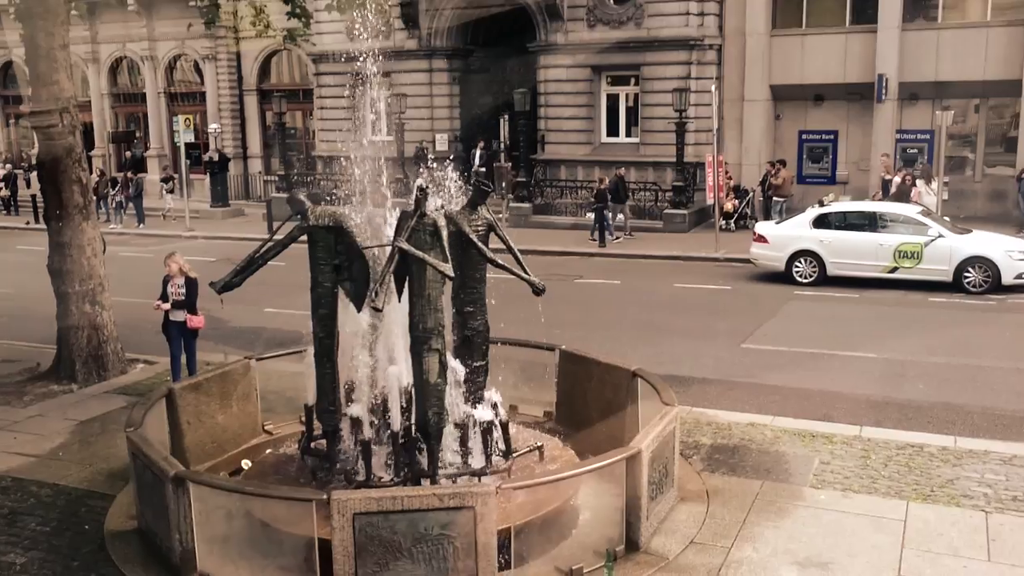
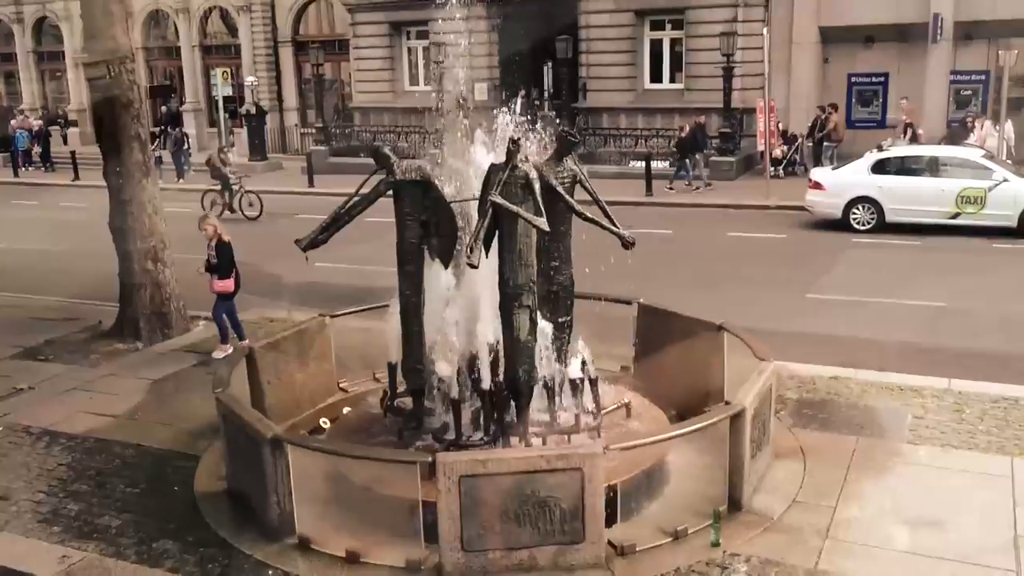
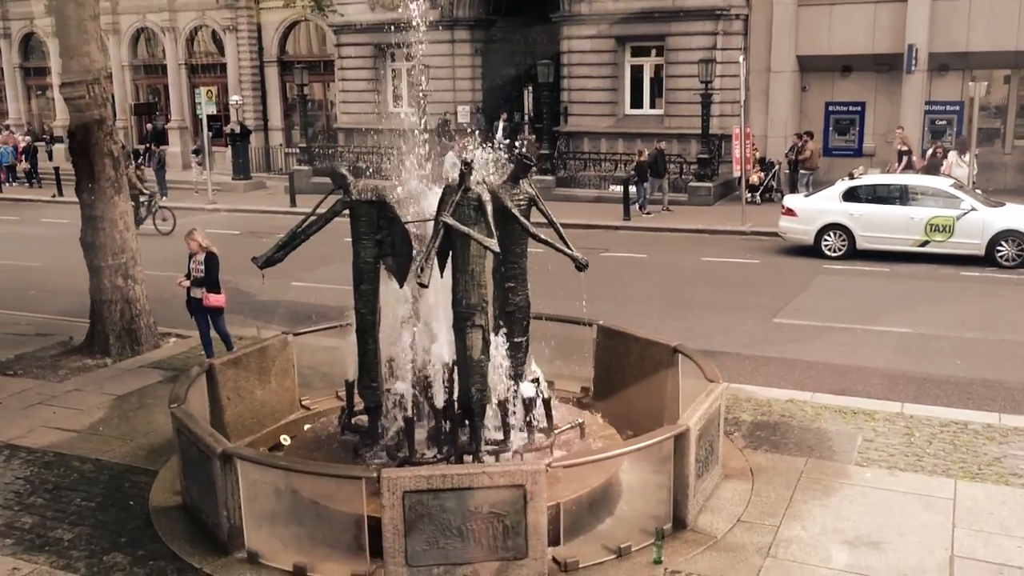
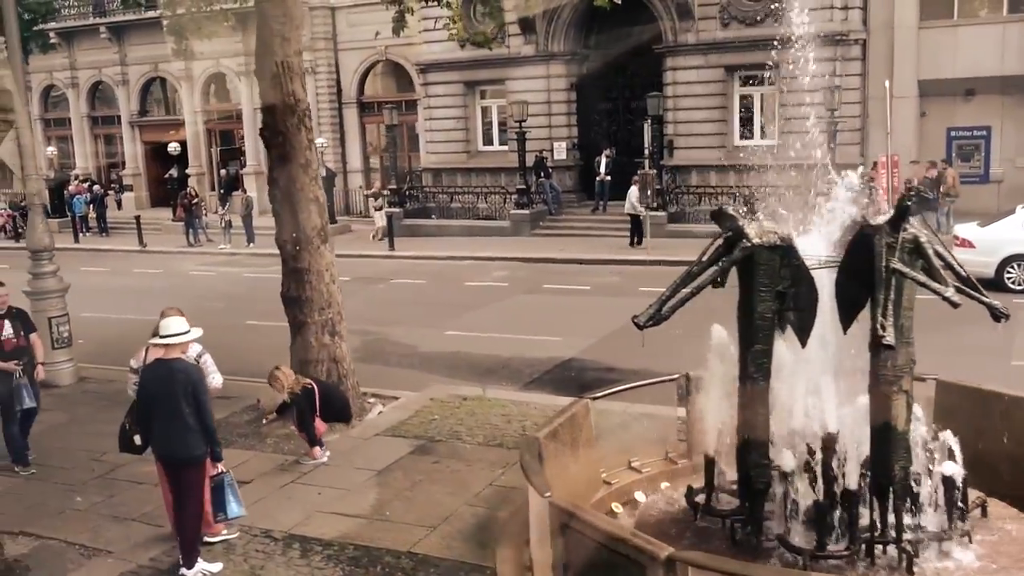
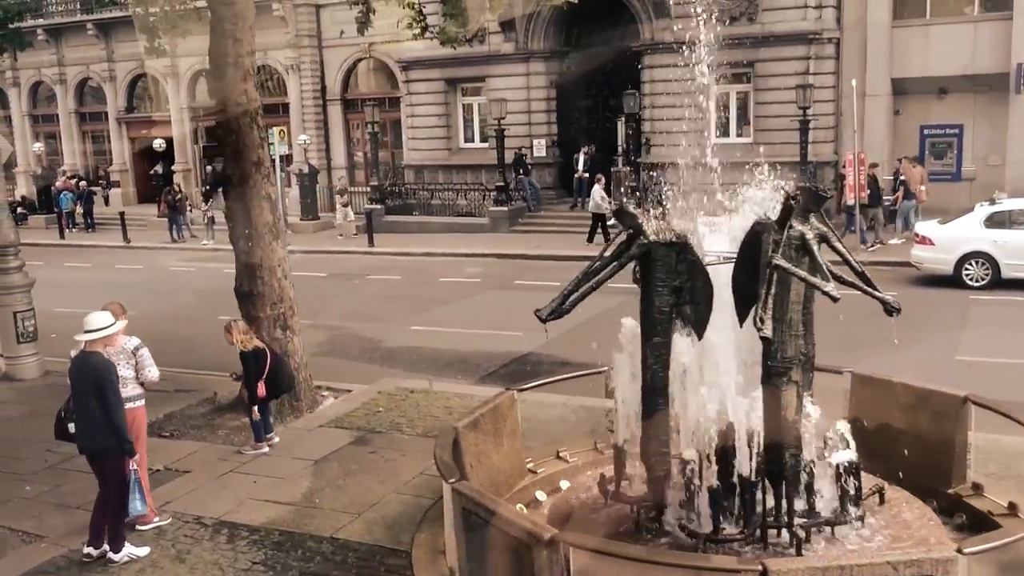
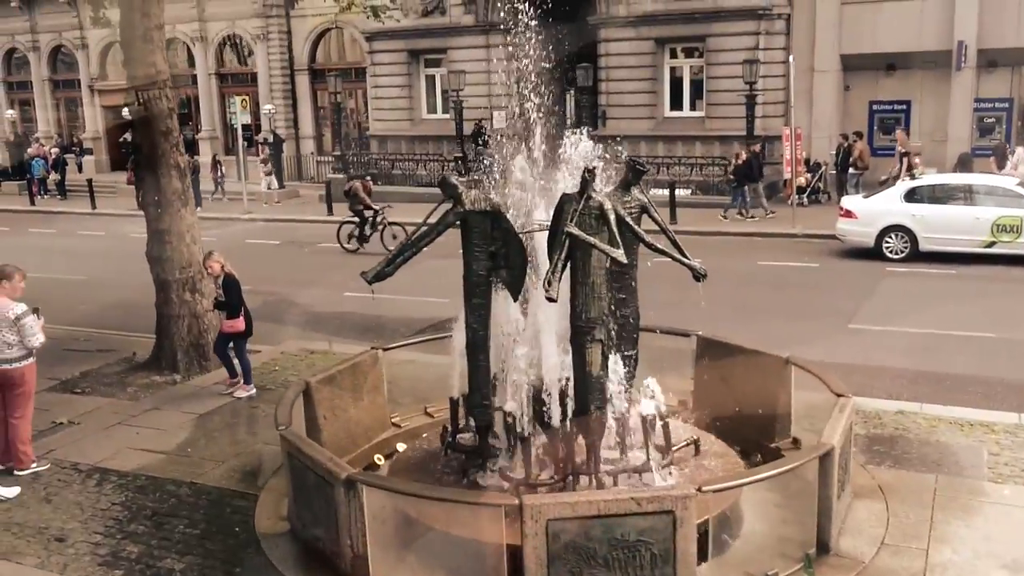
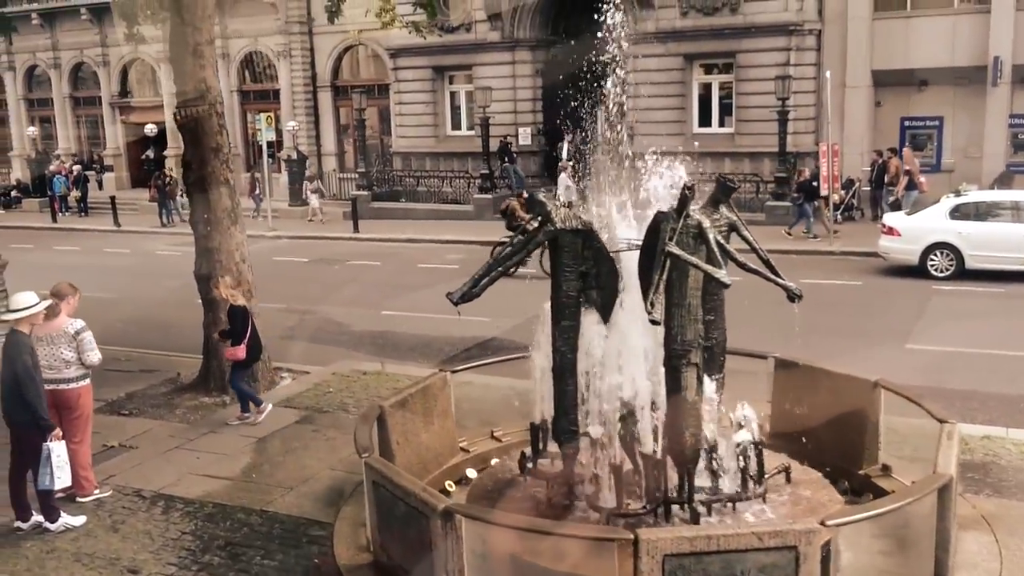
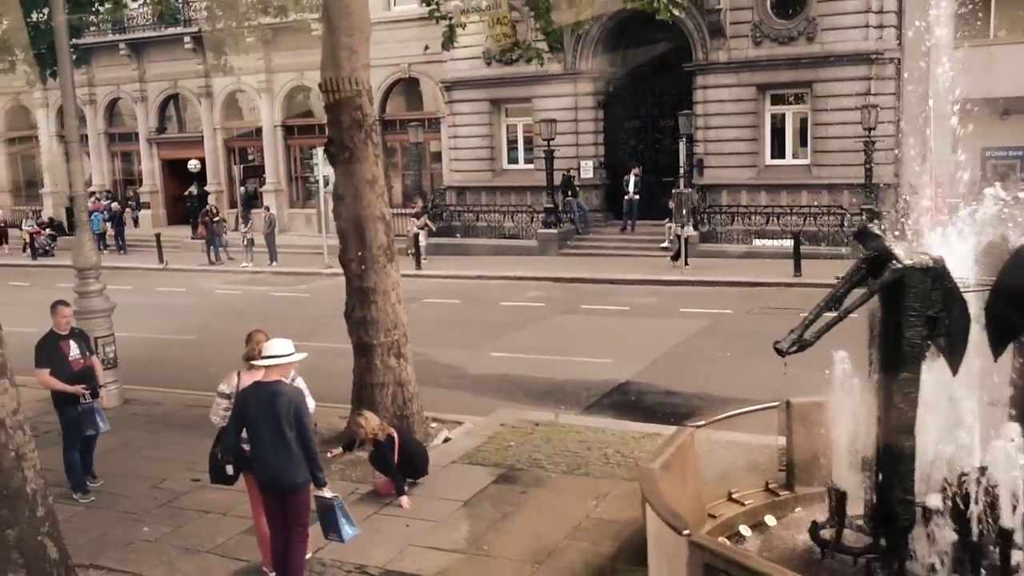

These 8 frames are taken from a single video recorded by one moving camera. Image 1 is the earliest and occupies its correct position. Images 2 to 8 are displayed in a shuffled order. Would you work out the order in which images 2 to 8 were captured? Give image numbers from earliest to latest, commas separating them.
3, 2, 6, 7, 5, 4, 8
